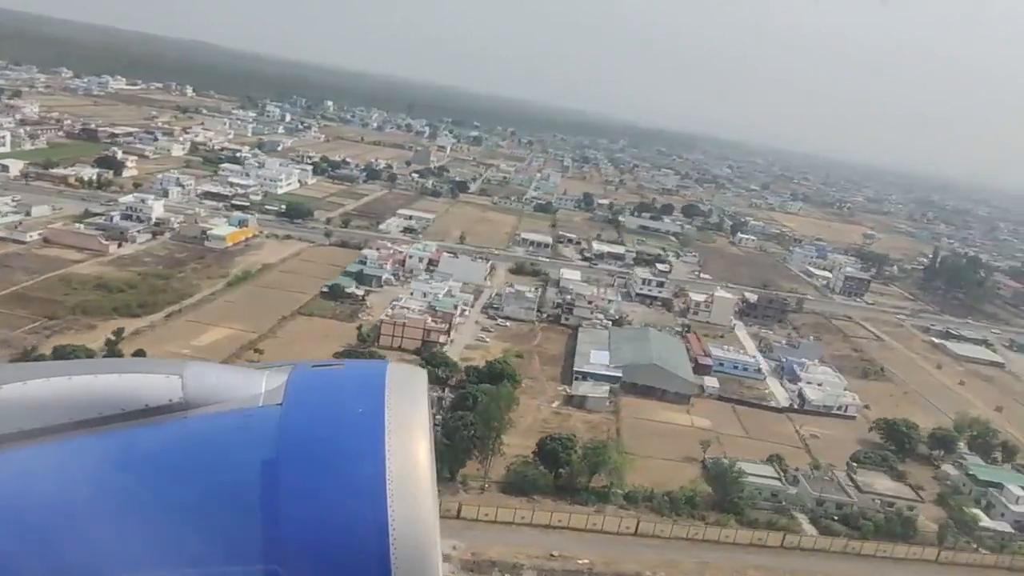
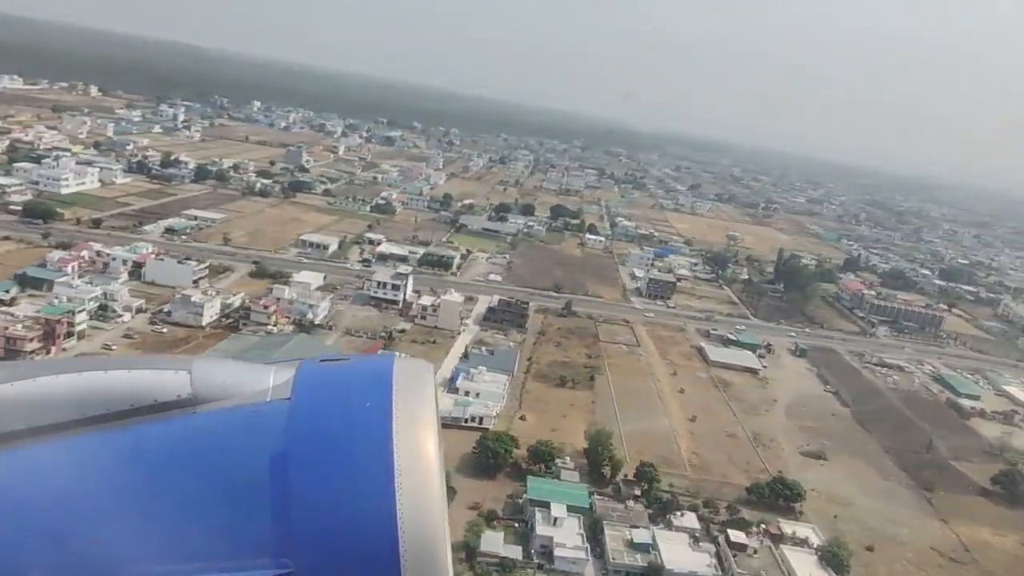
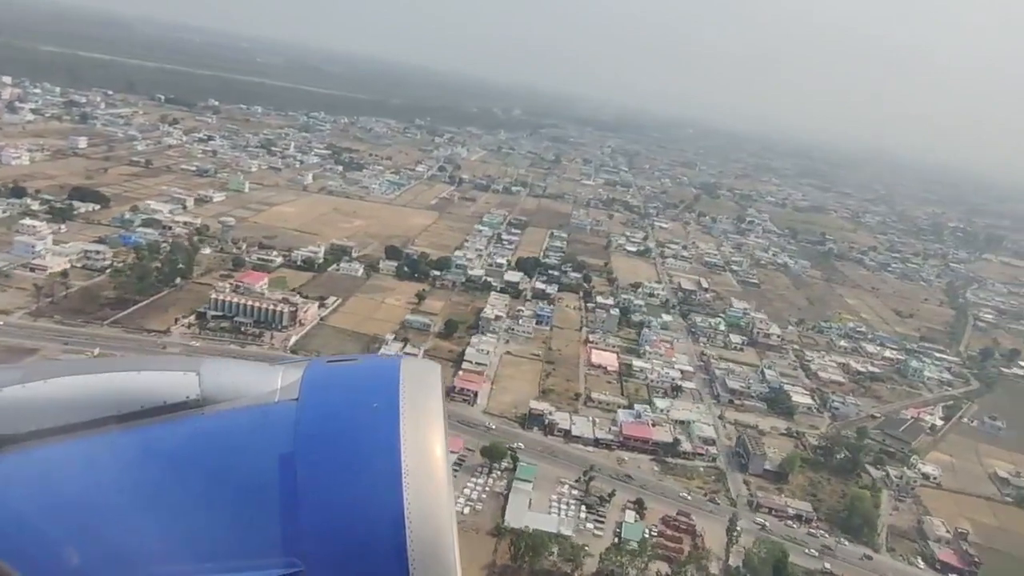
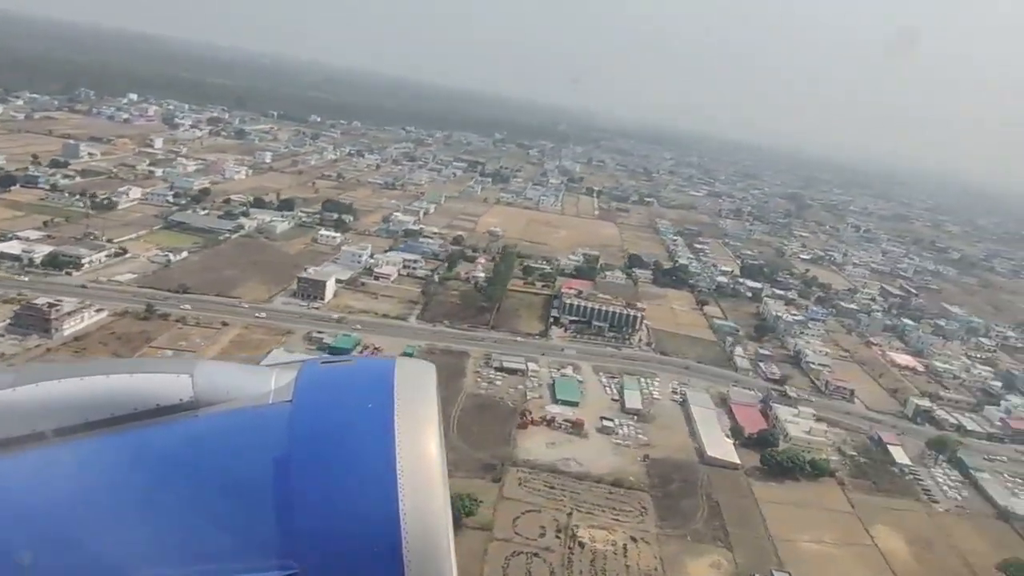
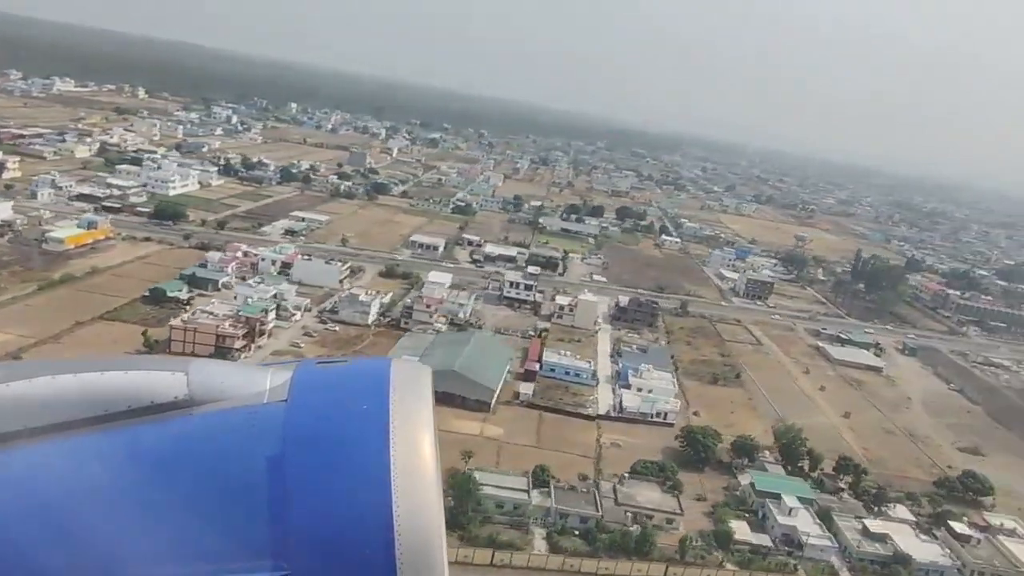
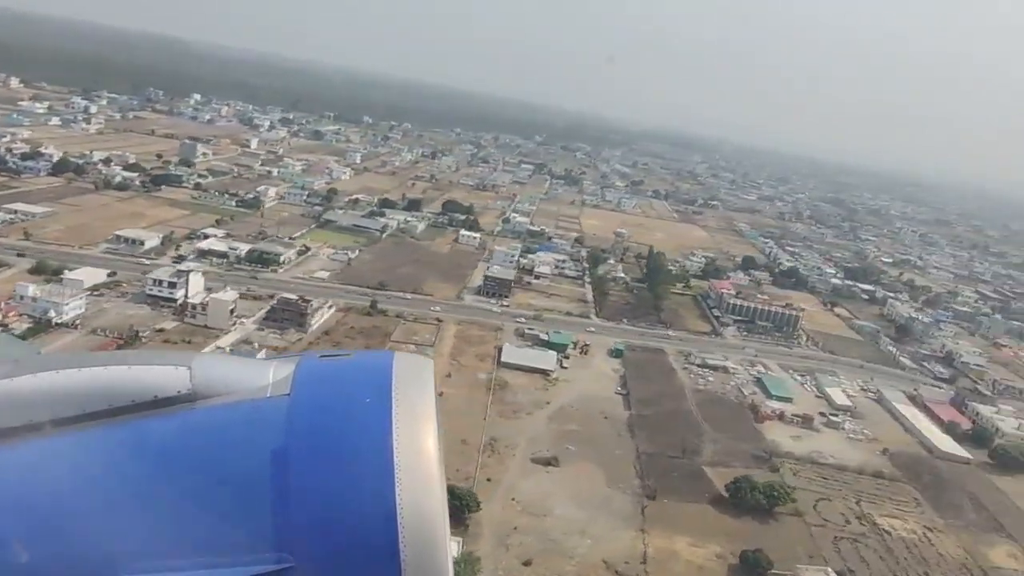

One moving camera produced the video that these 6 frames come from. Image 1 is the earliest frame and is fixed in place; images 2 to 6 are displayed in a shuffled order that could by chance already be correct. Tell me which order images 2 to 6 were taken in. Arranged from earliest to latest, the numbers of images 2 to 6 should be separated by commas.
5, 2, 6, 4, 3
